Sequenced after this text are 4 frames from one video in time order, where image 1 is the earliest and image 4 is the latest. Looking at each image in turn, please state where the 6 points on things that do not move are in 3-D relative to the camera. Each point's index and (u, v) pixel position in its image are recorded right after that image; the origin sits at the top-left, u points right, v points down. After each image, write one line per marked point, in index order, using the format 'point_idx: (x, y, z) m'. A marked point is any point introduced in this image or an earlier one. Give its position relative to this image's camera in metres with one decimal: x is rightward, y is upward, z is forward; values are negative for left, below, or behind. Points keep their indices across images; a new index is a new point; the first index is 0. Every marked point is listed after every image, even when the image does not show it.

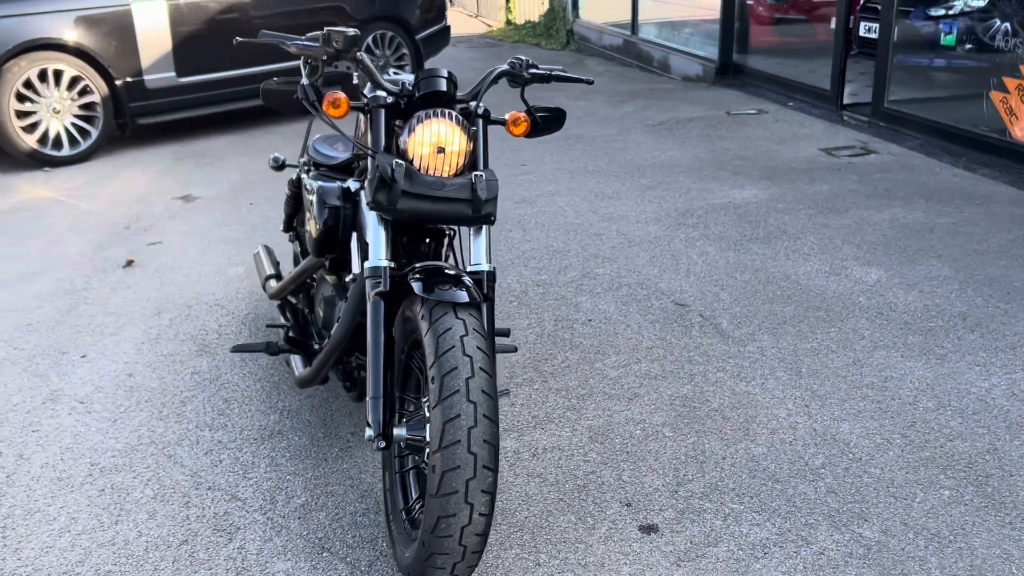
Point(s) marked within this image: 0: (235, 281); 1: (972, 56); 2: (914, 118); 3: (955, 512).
0: (-1.2, 0.0, +3.8) m
1: (+2.7, +1.4, +5.5) m
2: (+2.6, +1.1, +5.7) m
3: (+1.0, -0.5, +2.1) m
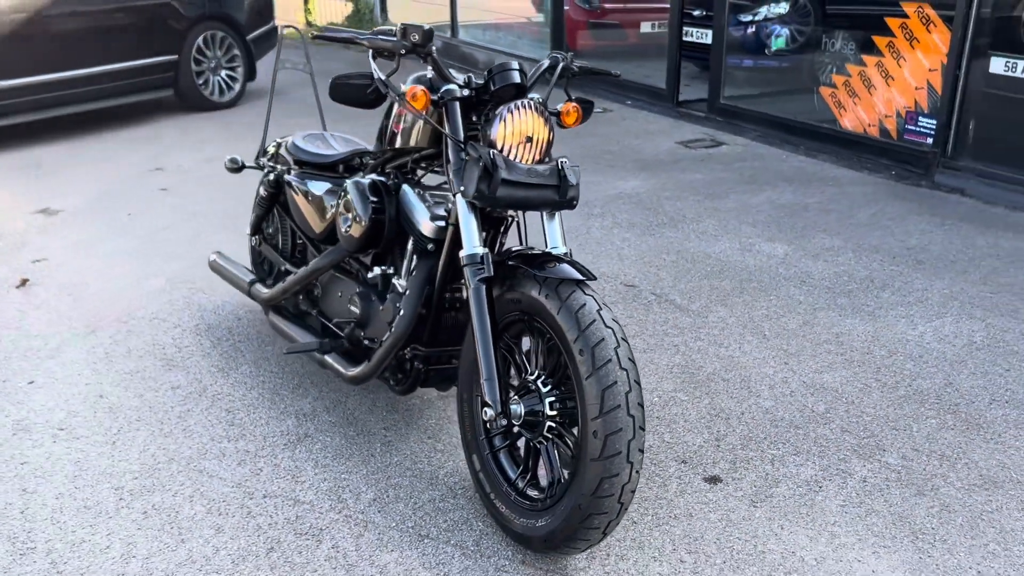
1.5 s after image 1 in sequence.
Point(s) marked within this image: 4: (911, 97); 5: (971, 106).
0: (-1.4, 0.0, +3.6) m
1: (+1.8, +1.6, +6.1) m
2: (+1.7, +1.3, +6.4) m
3: (+1.2, -0.4, +2.4) m
4: (+2.3, +1.1, +5.2) m
5: (+2.5, +1.0, +4.9) m
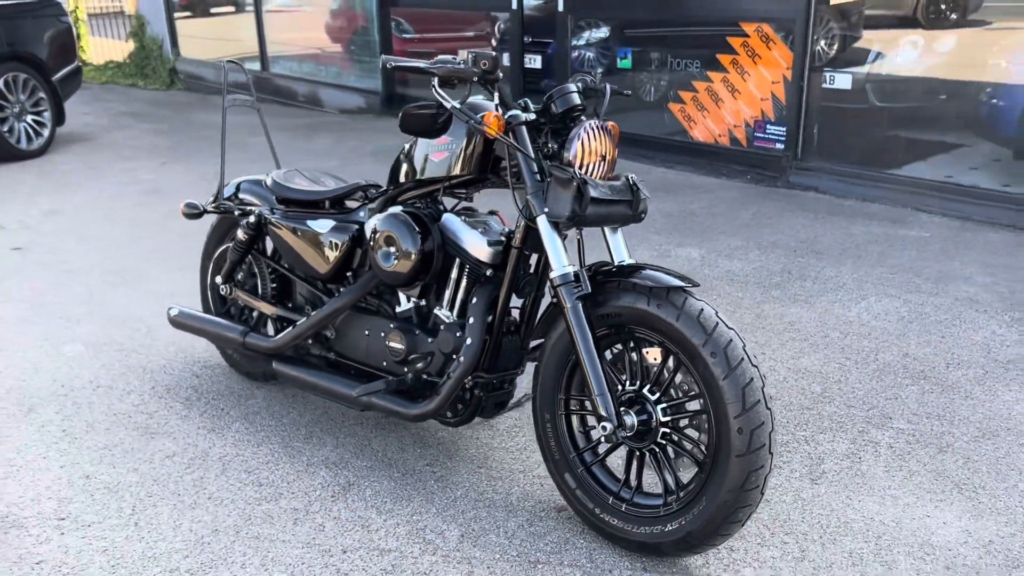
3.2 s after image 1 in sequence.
0: (-1.5, -0.3, +3.2) m
1: (+0.8, +1.5, +6.5) m
2: (+0.7, +1.2, +6.7) m
3: (+1.3, -0.3, +2.7) m
4: (+1.6, +1.2, +5.7) m
5: (+1.9, +1.1, +5.5) m
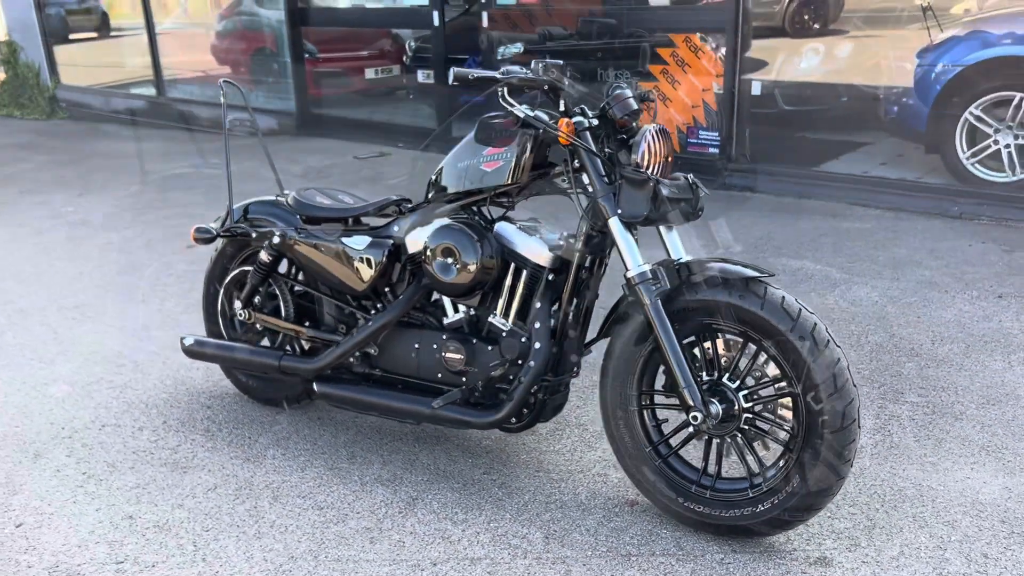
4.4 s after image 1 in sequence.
0: (-1.5, -0.4, +3.1) m
1: (+0.3, +1.5, +6.7) m
2: (+0.2, +1.1, +6.8) m
3: (+1.4, -0.3, +3.0) m
4: (+1.2, +1.2, +6.0) m
5: (+1.5, +1.1, +5.7) m
